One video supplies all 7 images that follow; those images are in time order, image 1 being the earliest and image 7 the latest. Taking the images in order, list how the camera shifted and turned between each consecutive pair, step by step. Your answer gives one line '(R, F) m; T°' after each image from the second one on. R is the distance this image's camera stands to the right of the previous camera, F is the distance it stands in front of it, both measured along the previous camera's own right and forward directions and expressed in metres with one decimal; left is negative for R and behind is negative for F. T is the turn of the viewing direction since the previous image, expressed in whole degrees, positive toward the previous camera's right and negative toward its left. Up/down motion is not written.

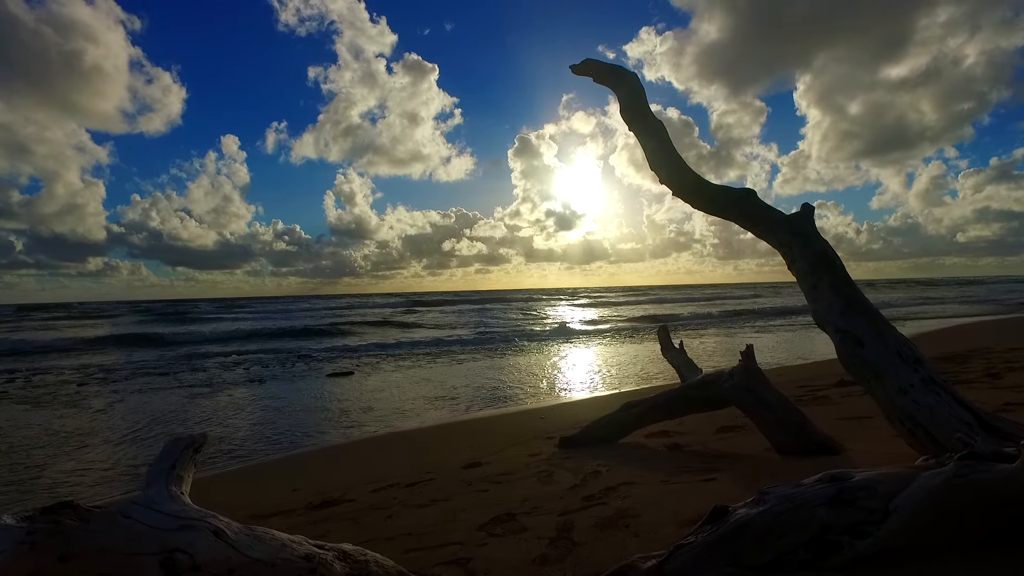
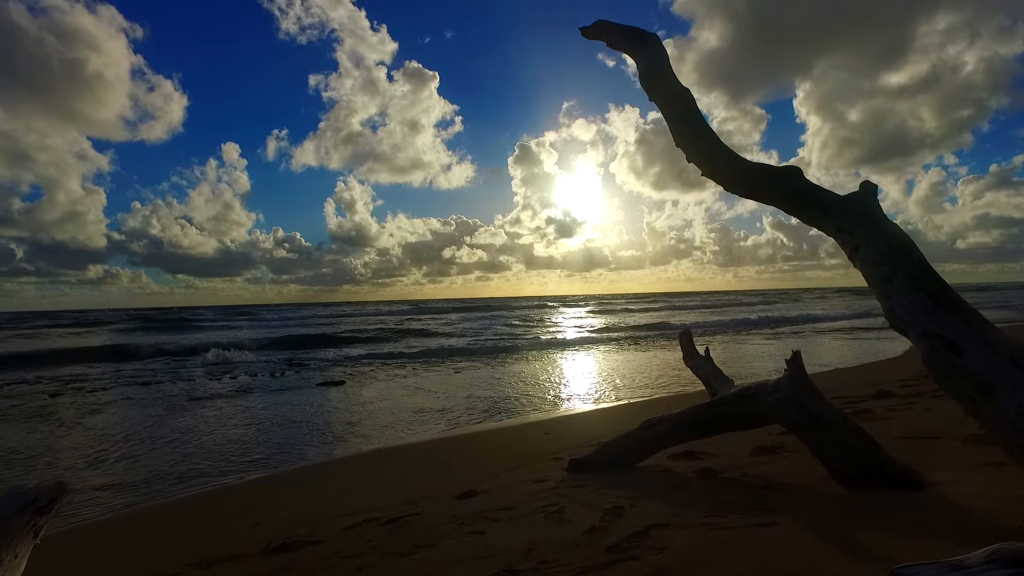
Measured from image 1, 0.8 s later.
(0.0, +0.6) m; 0°
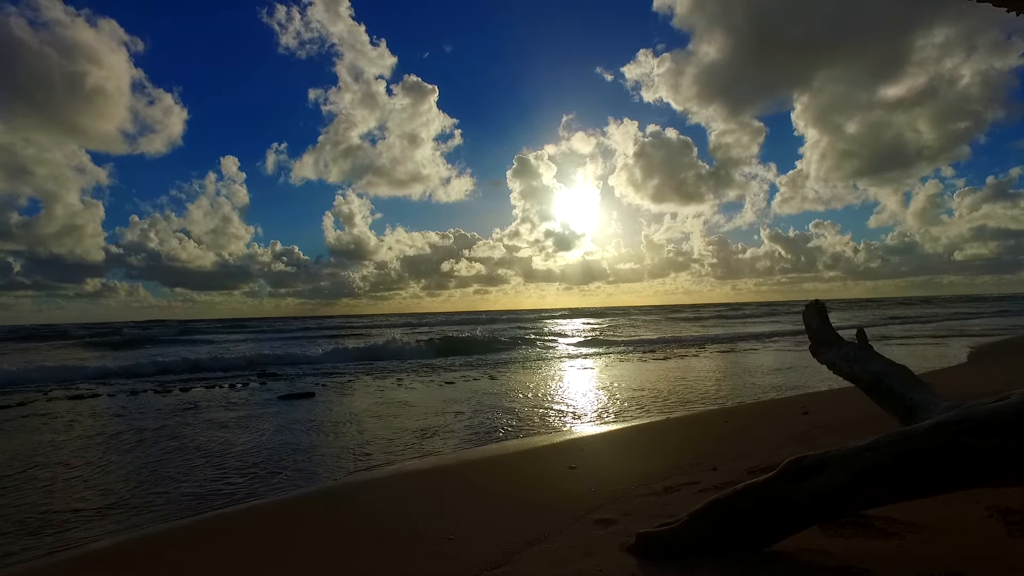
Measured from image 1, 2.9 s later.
(-0.1, +1.6) m; 0°
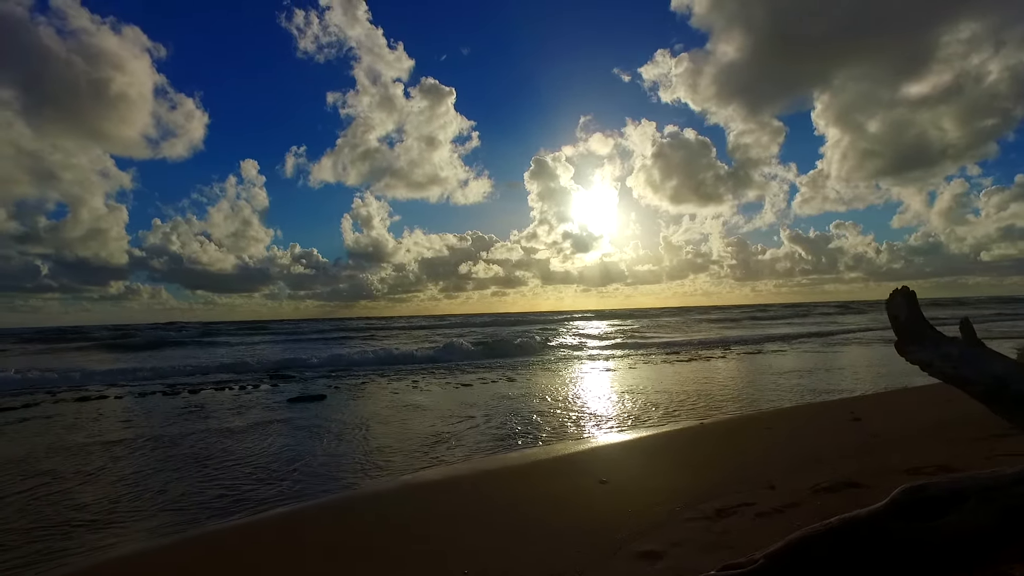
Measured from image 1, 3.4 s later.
(0.0, +0.5) m; -2°
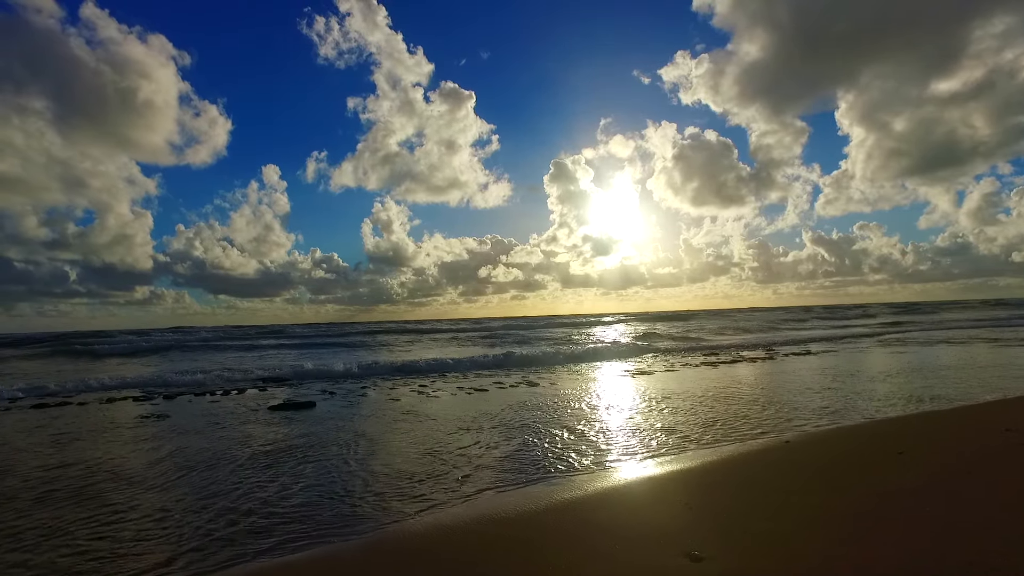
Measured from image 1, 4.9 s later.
(-0.5, +2.0) m; -2°
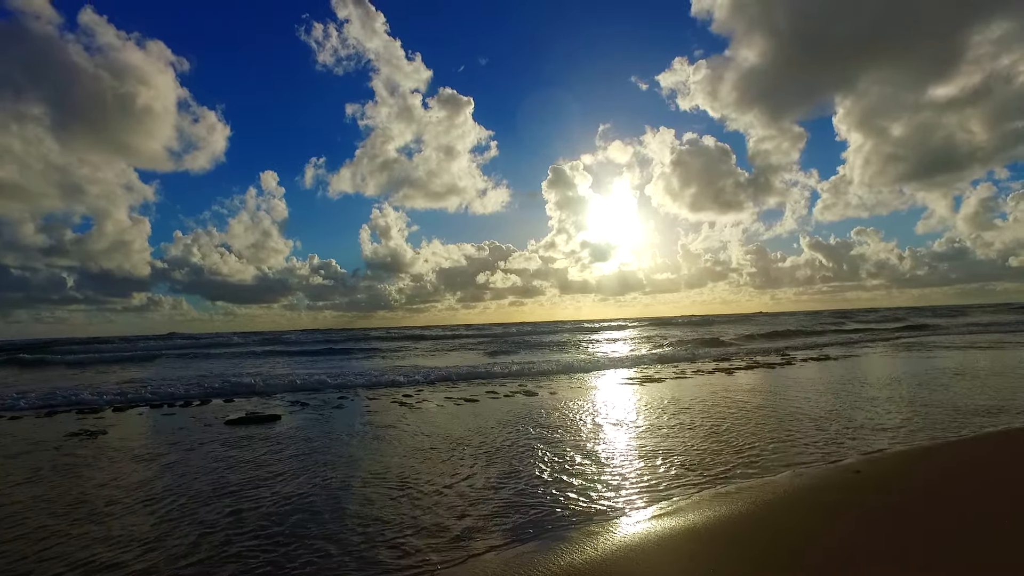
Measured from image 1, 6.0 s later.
(0.0, +0.1) m; 0°
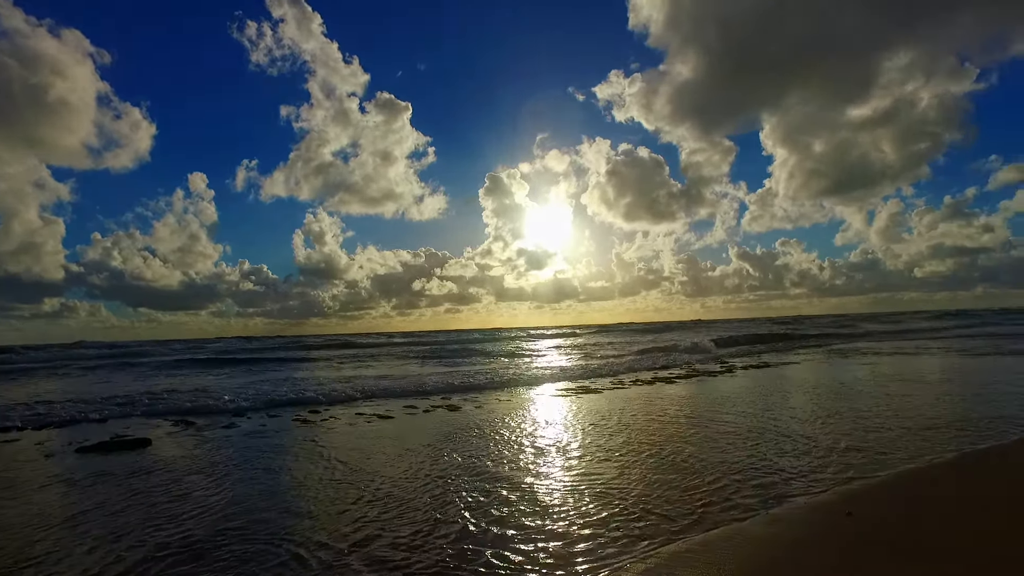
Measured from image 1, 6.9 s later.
(+1.1, -0.1) m; +6°
